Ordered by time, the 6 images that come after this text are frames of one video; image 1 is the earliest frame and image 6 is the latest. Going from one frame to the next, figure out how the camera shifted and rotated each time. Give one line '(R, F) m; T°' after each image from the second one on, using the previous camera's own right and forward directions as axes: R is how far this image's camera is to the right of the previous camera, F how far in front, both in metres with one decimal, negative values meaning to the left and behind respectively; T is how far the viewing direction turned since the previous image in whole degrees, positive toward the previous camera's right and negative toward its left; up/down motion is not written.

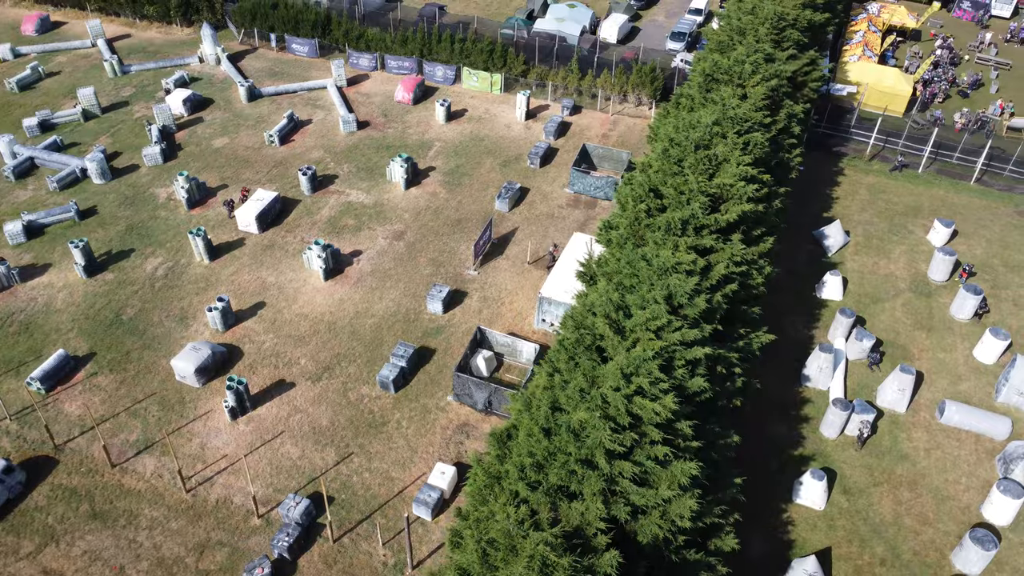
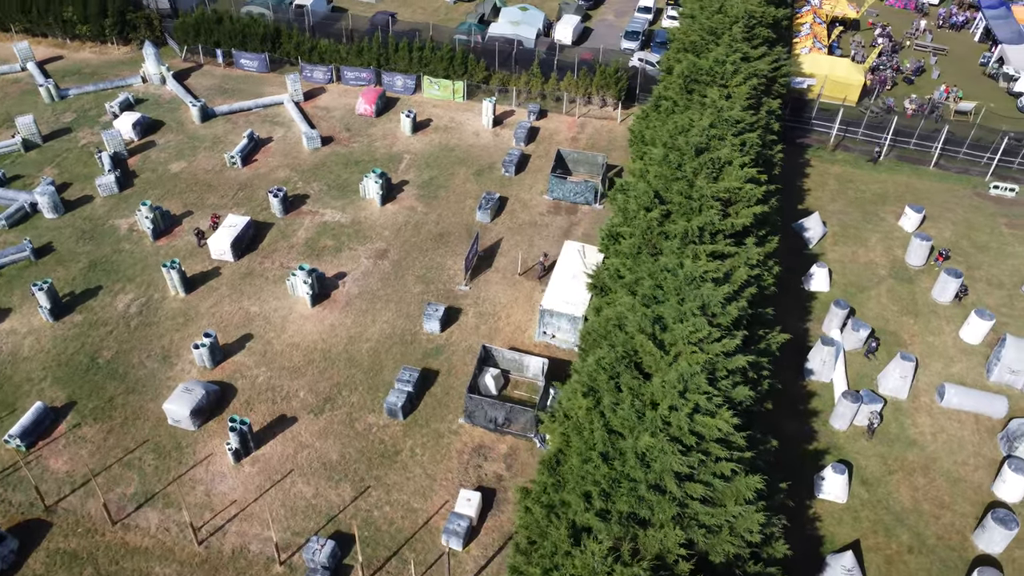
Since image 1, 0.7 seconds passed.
(-2.4, +0.6) m; +5°
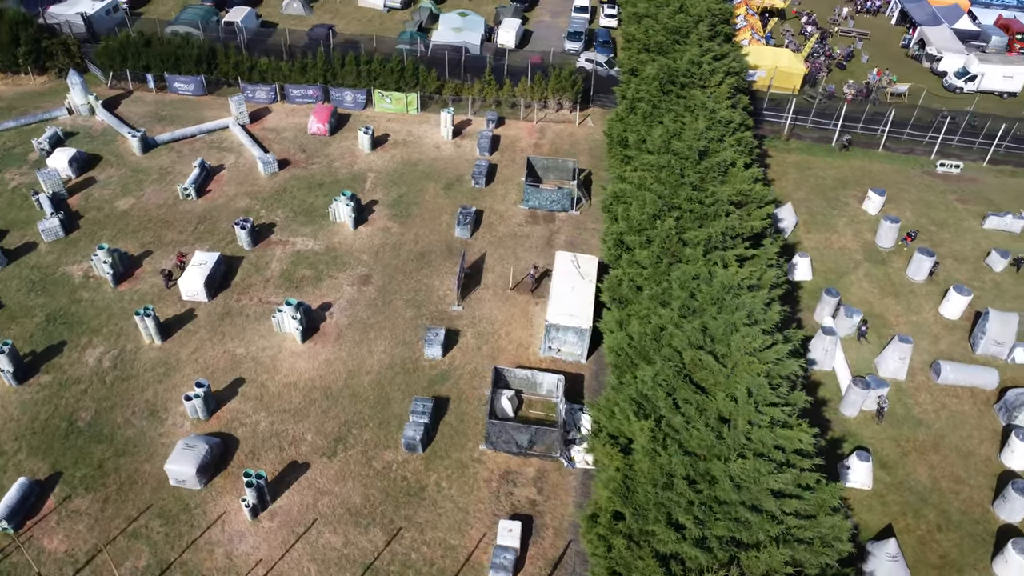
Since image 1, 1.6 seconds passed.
(-3.2, +0.8) m; +6°
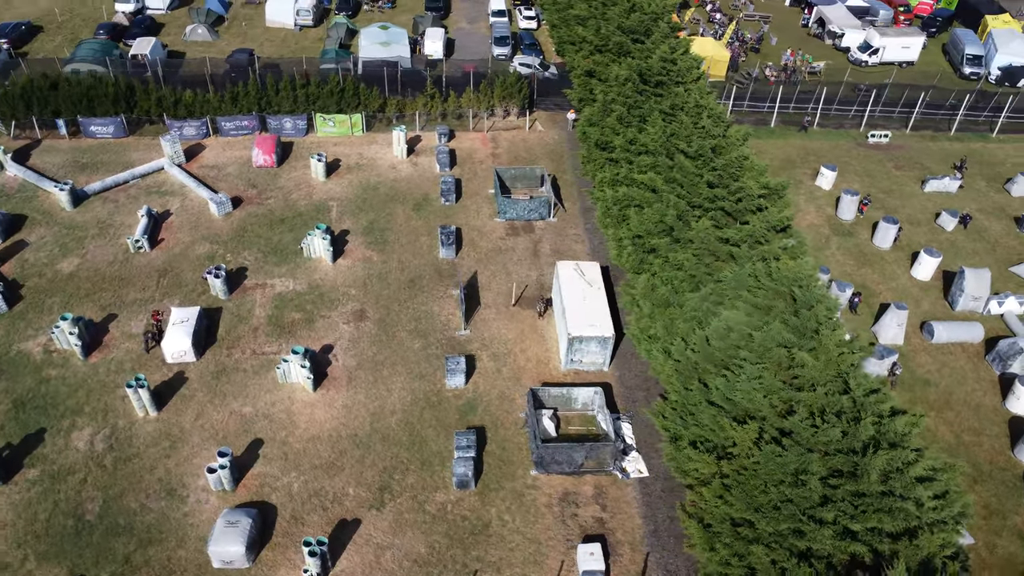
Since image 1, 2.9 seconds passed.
(-4.8, +0.9) m; +8°
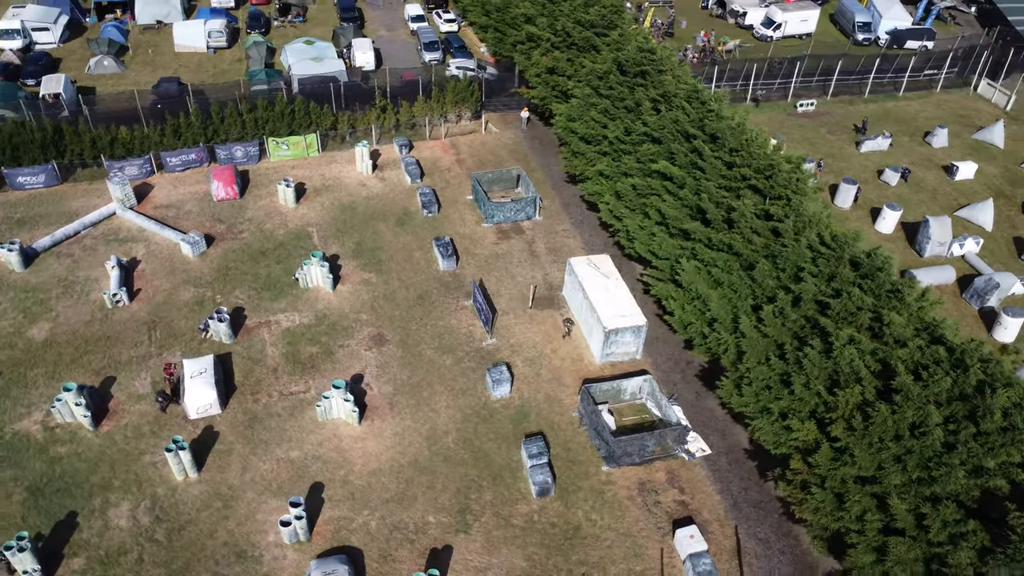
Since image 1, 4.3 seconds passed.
(-5.7, +0.5) m; +8°
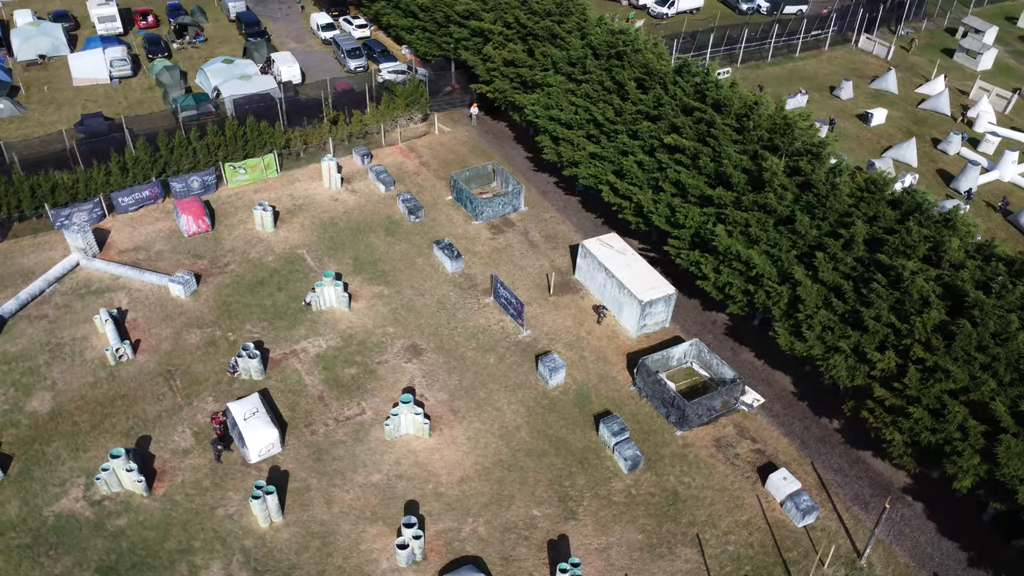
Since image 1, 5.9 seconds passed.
(-6.7, +0.2) m; +9°
